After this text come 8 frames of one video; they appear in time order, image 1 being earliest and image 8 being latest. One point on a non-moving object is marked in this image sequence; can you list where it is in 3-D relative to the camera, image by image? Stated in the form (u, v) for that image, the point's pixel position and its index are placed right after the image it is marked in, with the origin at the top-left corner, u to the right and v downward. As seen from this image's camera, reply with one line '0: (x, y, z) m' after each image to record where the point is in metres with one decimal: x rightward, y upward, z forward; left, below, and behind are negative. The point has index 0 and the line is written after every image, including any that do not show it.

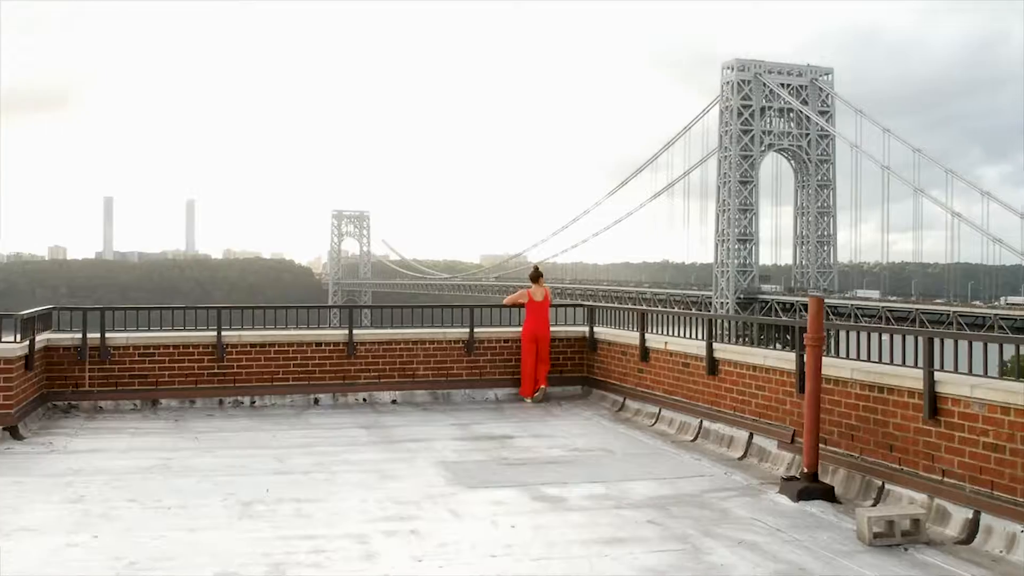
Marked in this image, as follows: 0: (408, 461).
0: (-0.4, -0.6, +3.5) m
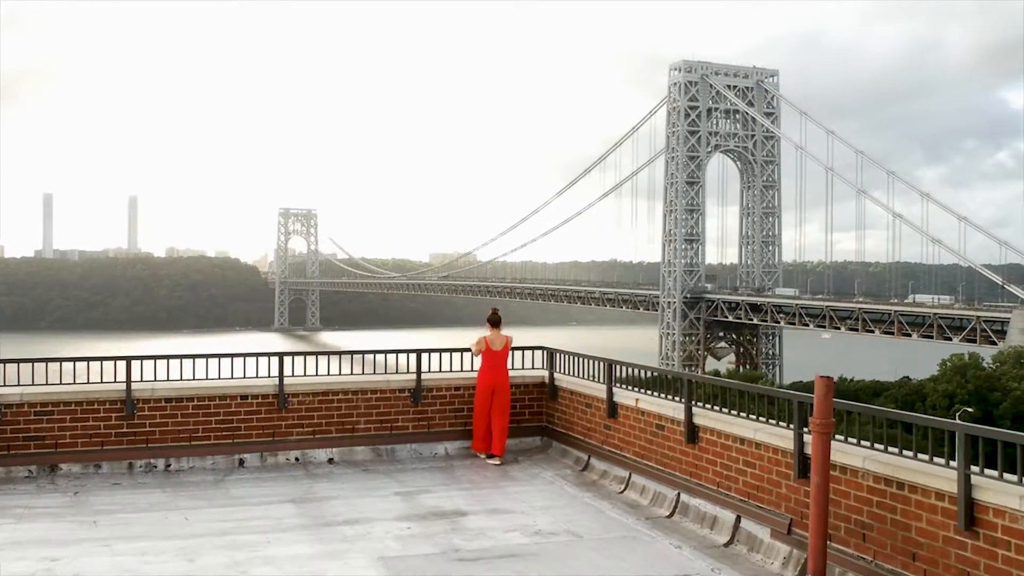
0: (-0.5, -0.8, +3.0) m
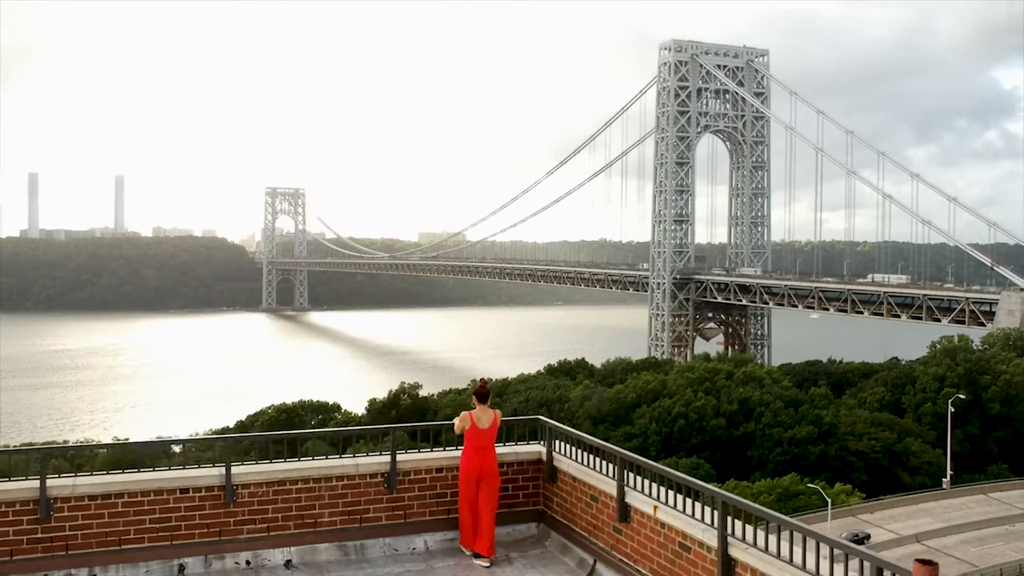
0: (-0.5, -1.1, +2.3) m
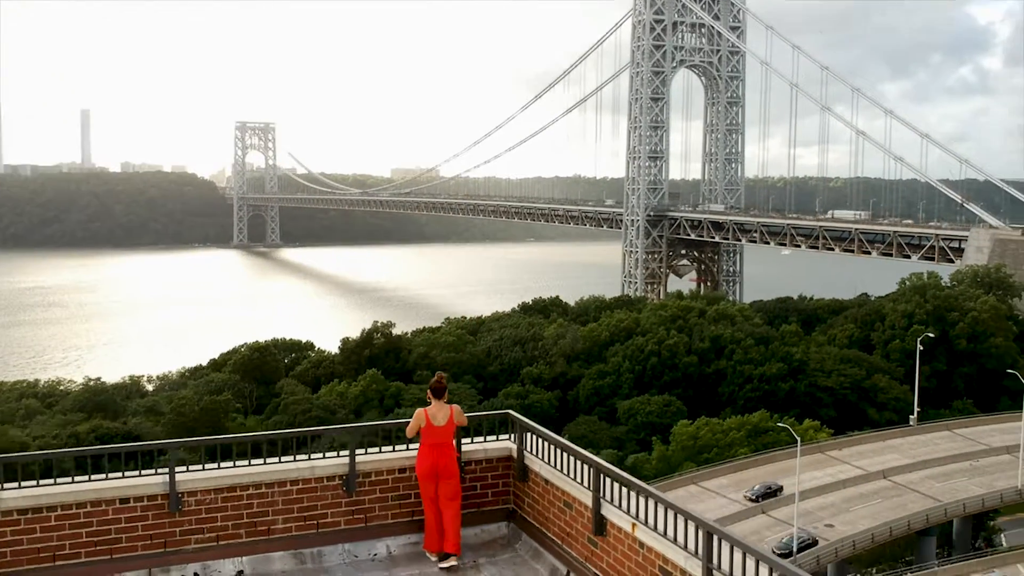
0: (-0.6, -1.1, +2.1) m
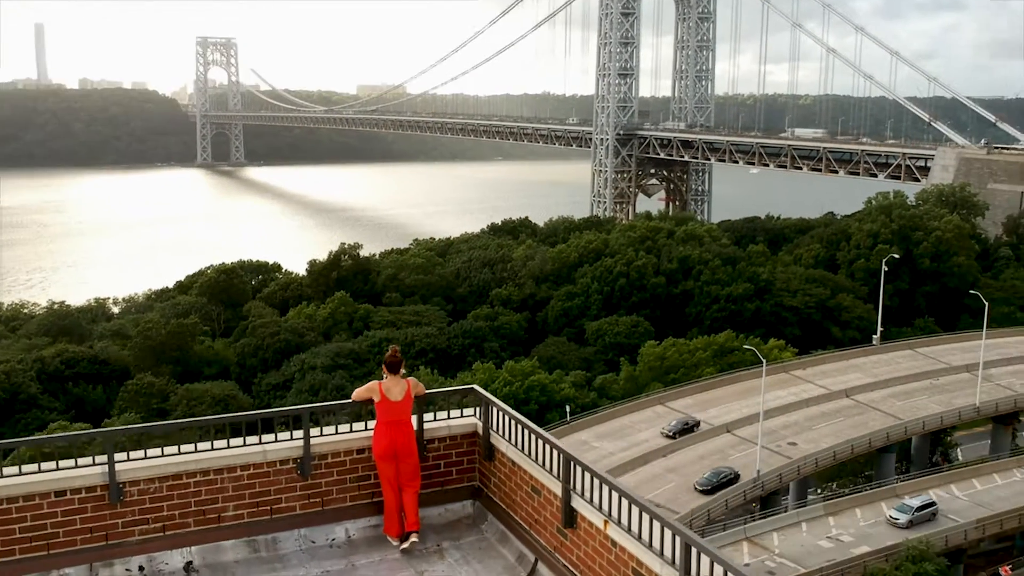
0: (-0.7, -1.1, +1.9) m
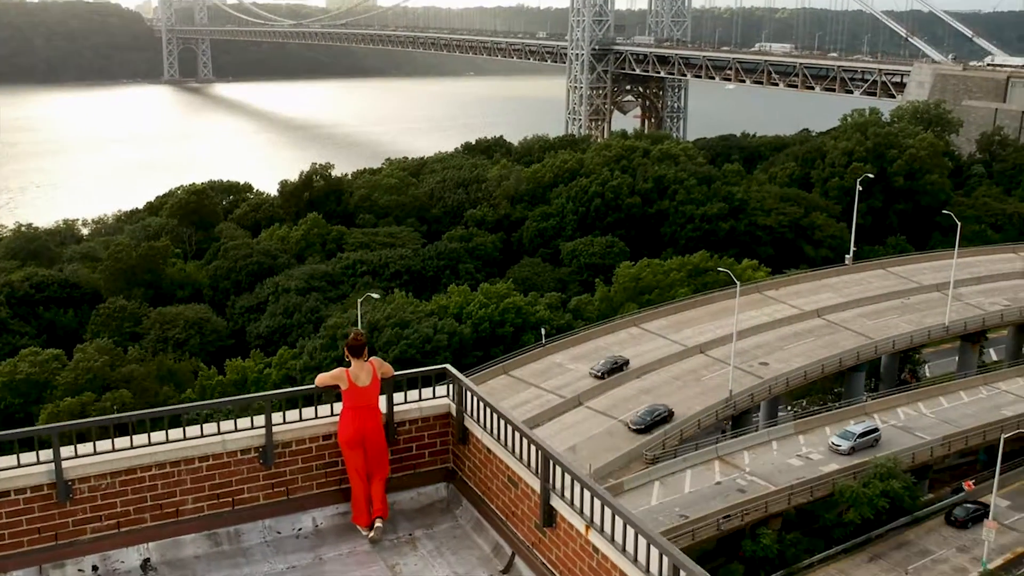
0: (-0.7, -1.2, +1.8) m
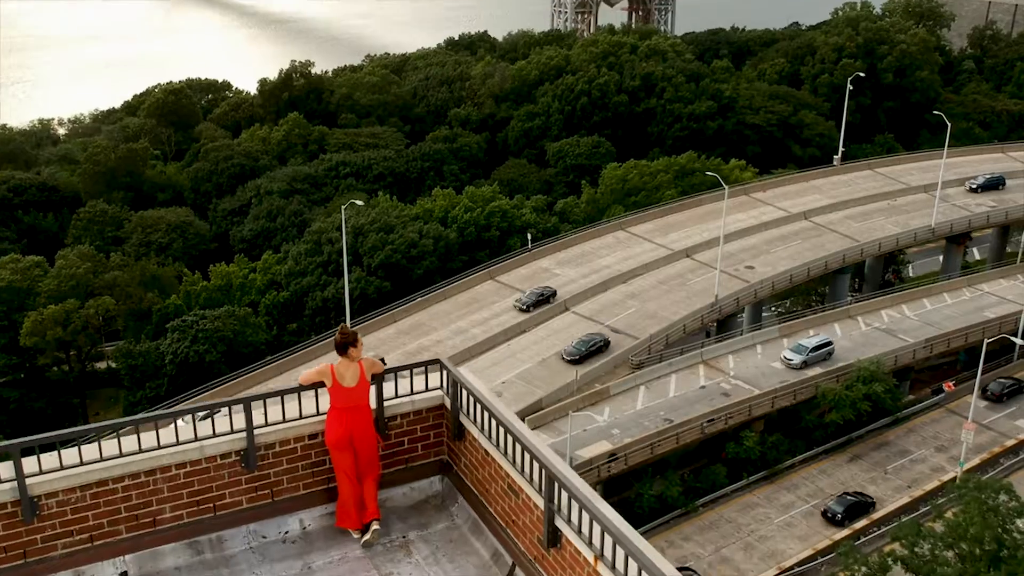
0: (-0.7, -1.3, +1.7) m
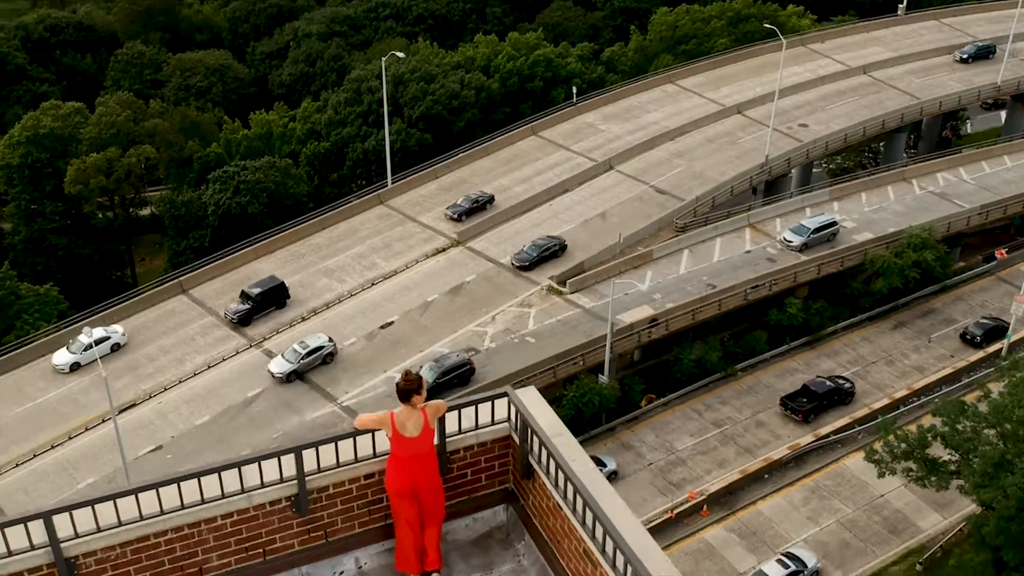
0: (-0.6, -1.5, +1.6) m
